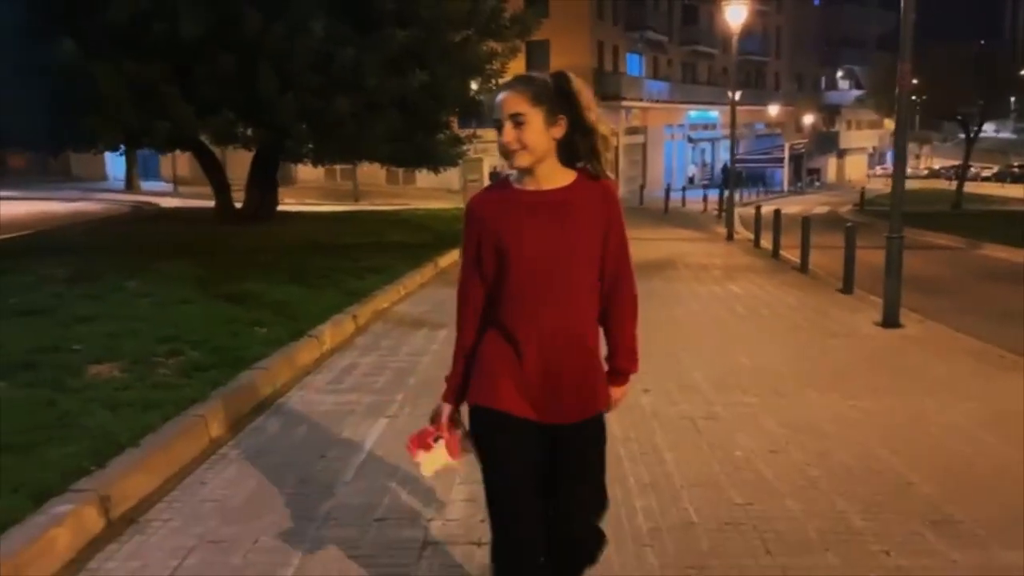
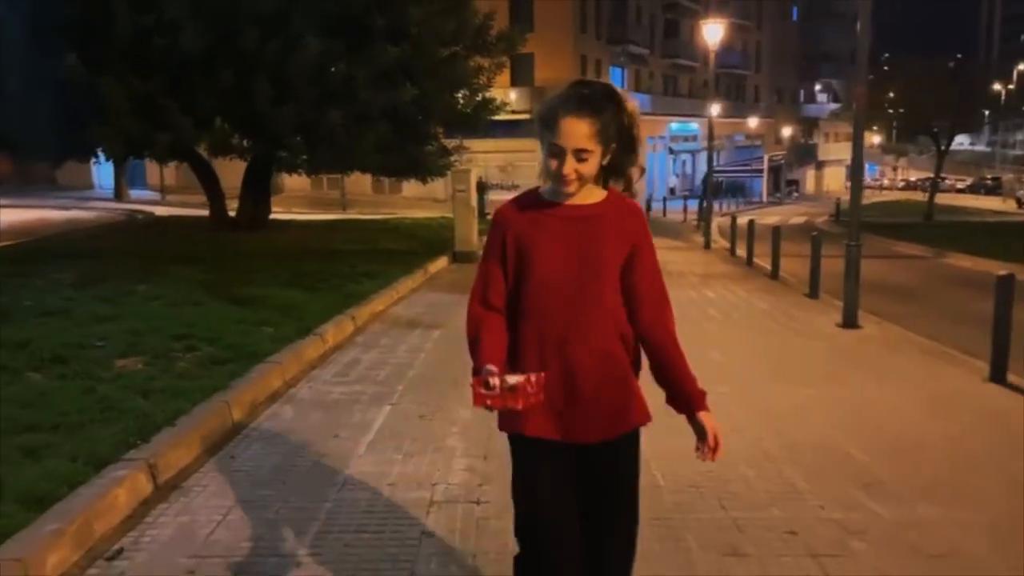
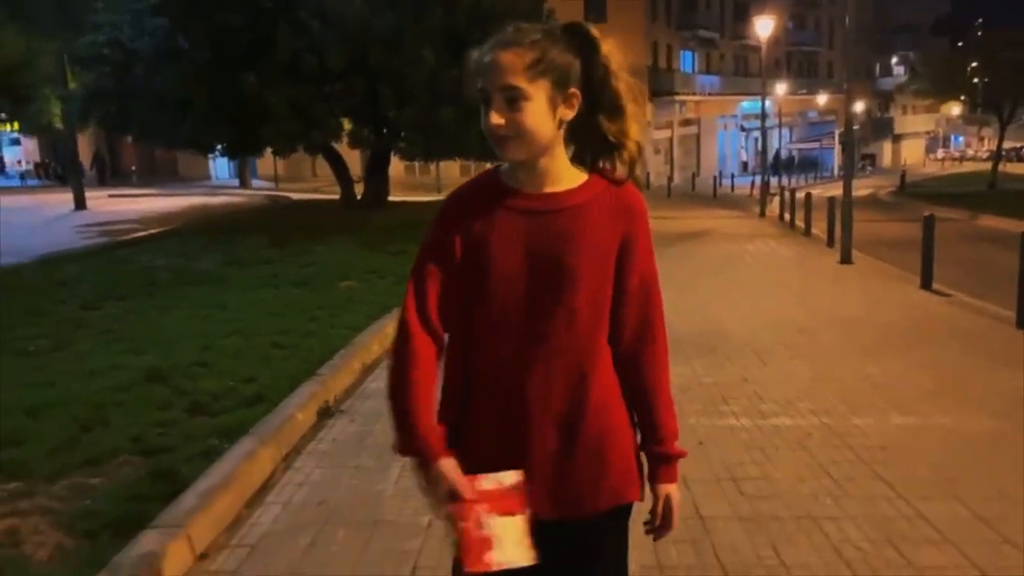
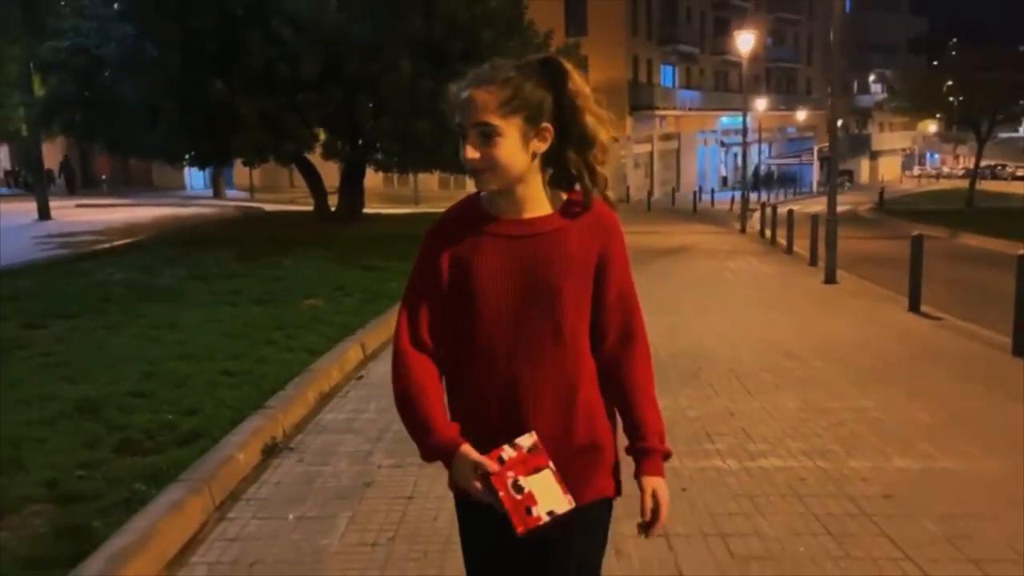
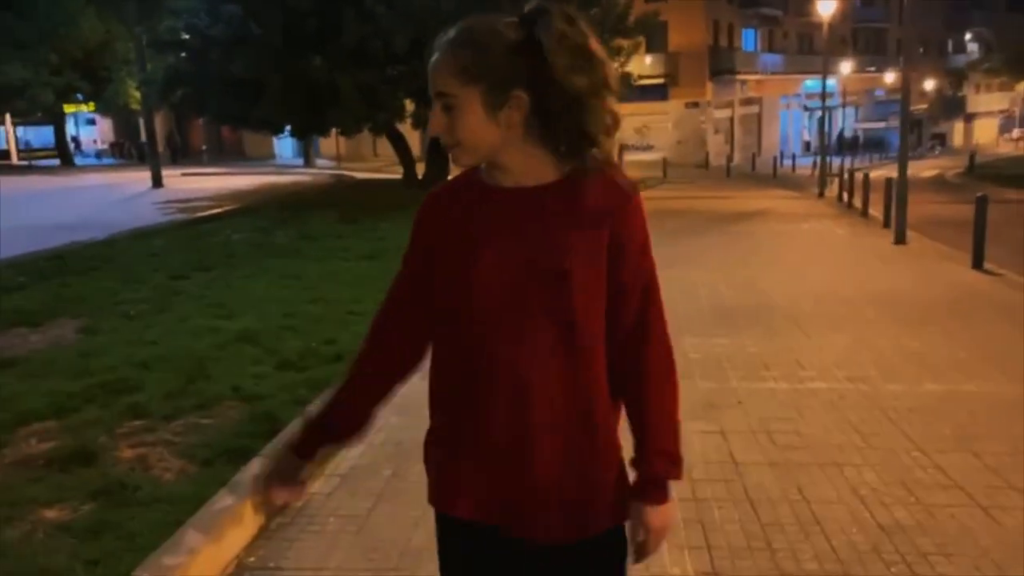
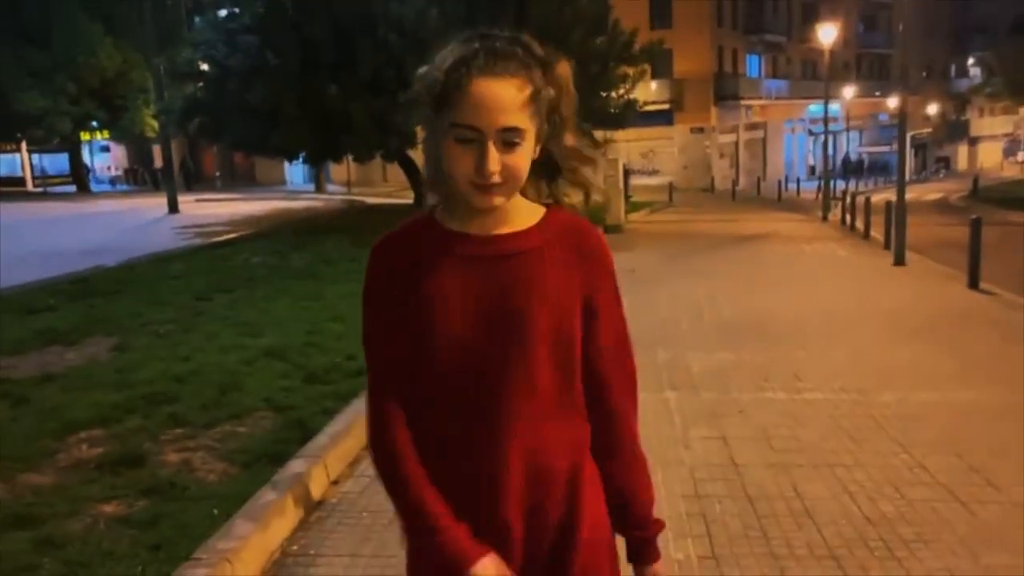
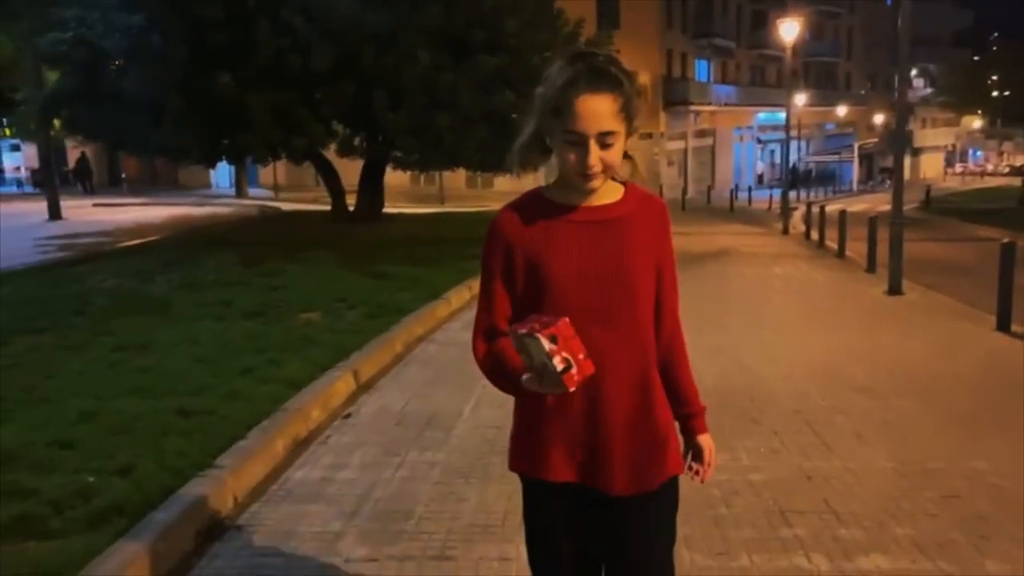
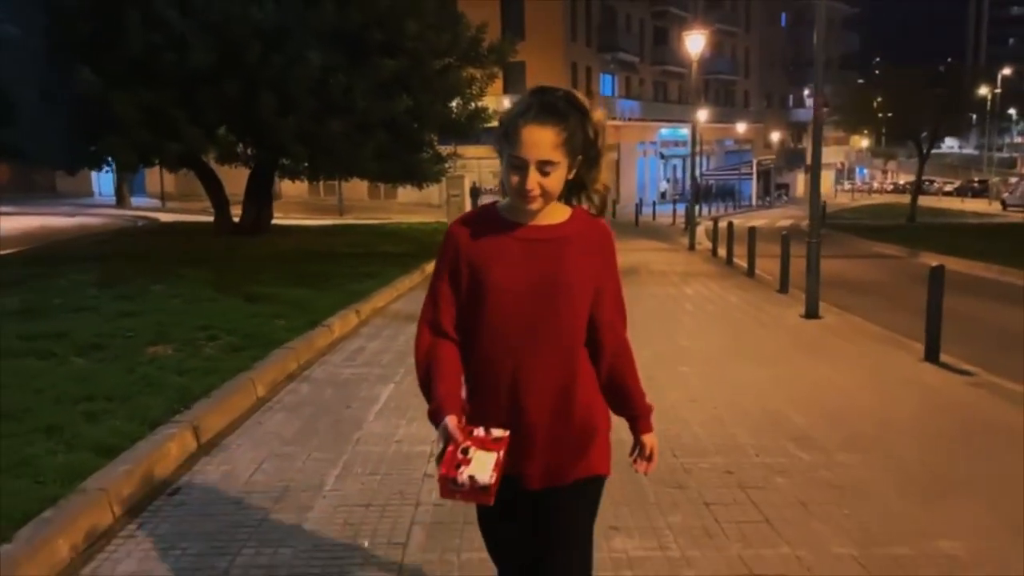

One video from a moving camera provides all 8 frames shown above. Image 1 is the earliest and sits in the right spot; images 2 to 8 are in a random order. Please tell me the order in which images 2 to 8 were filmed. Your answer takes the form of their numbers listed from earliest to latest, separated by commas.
2, 8, 7, 4, 3, 5, 6
